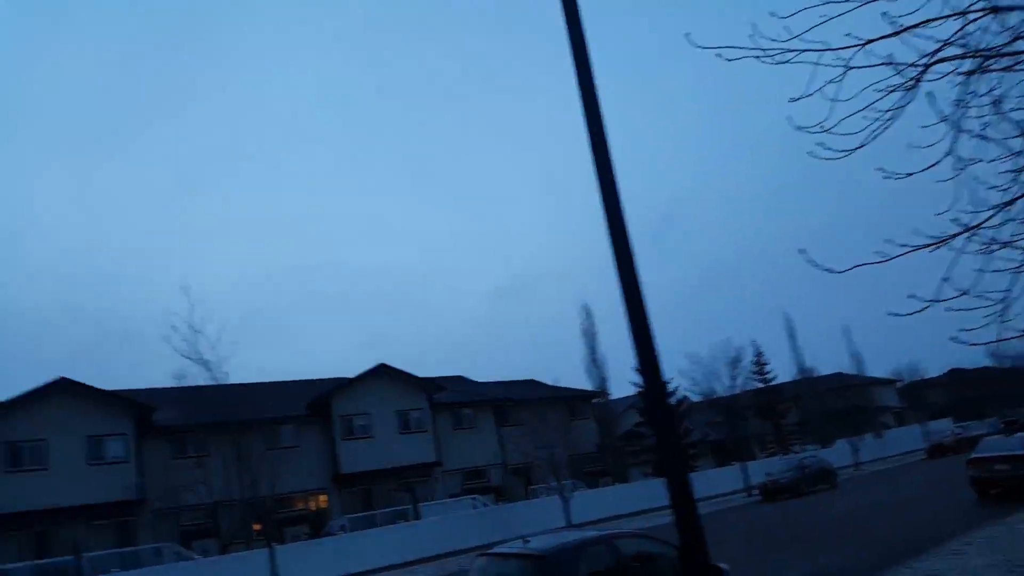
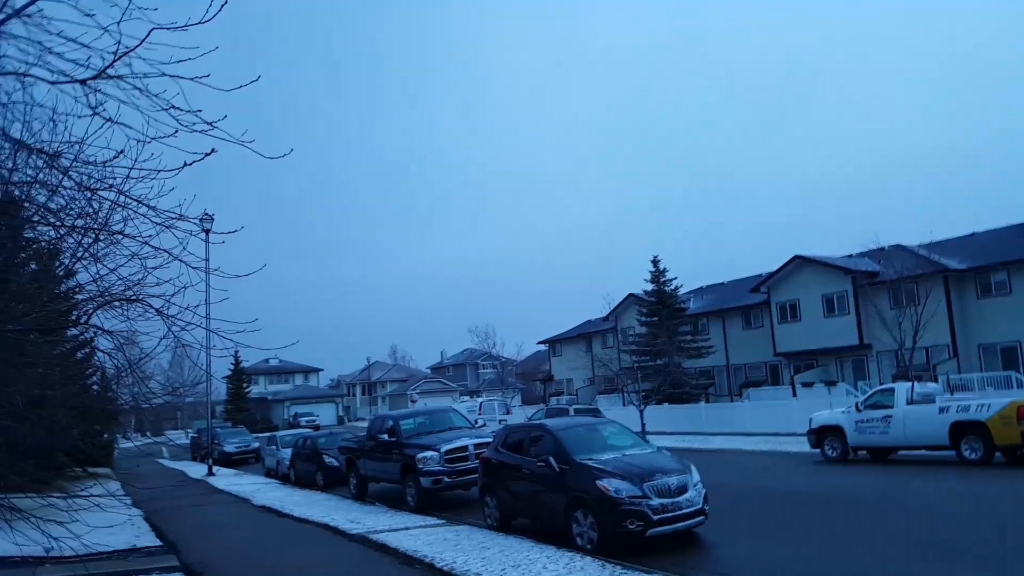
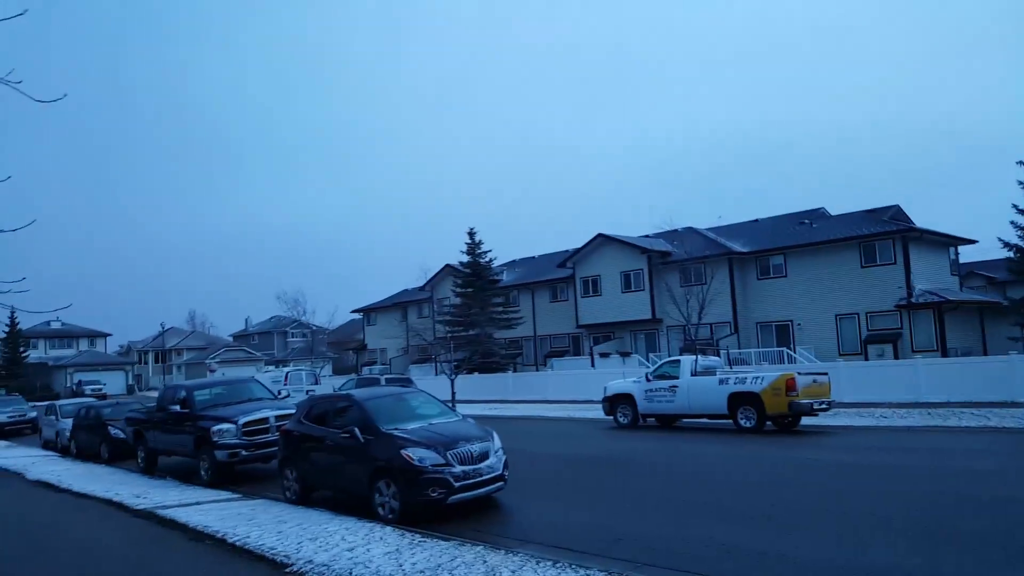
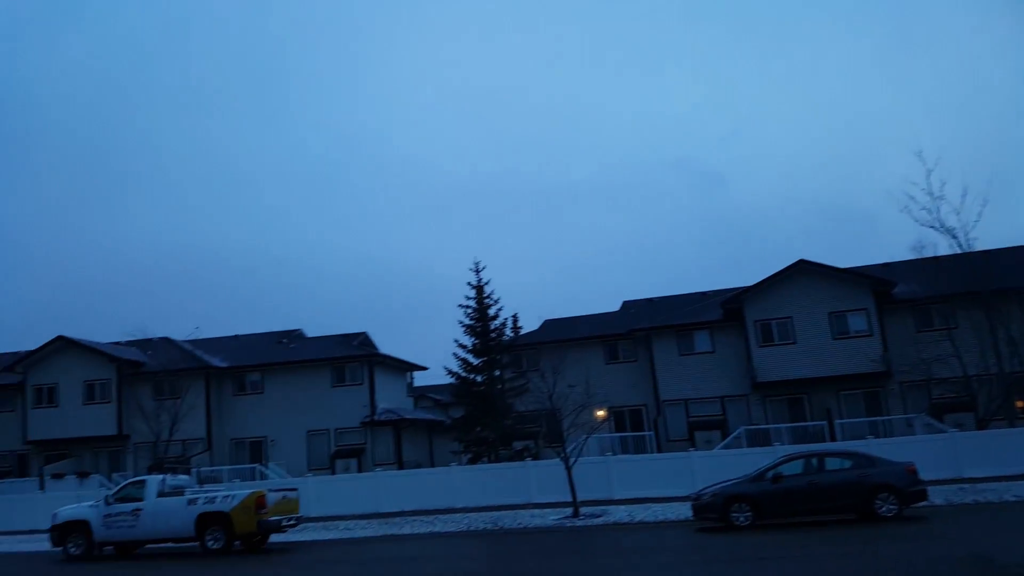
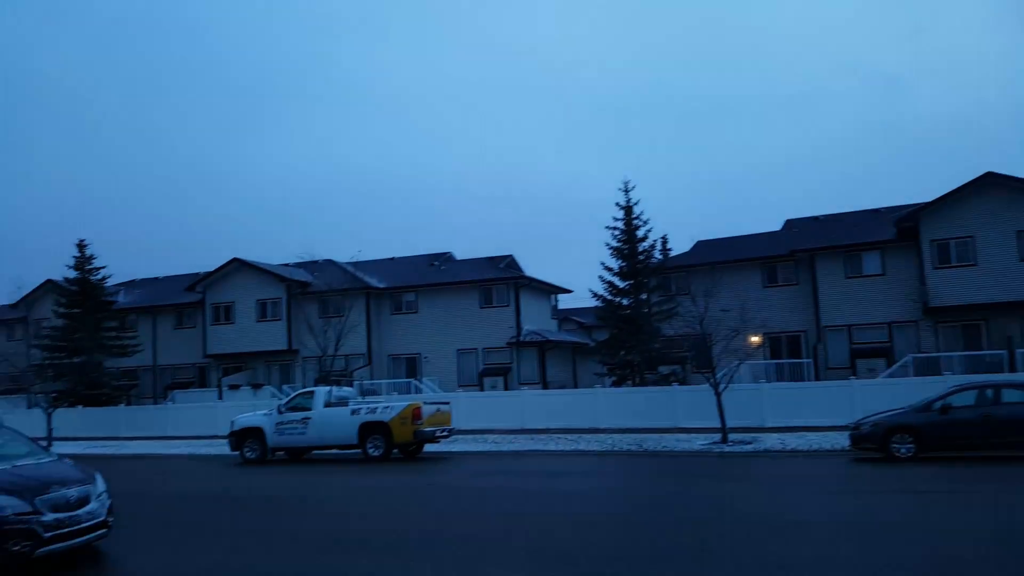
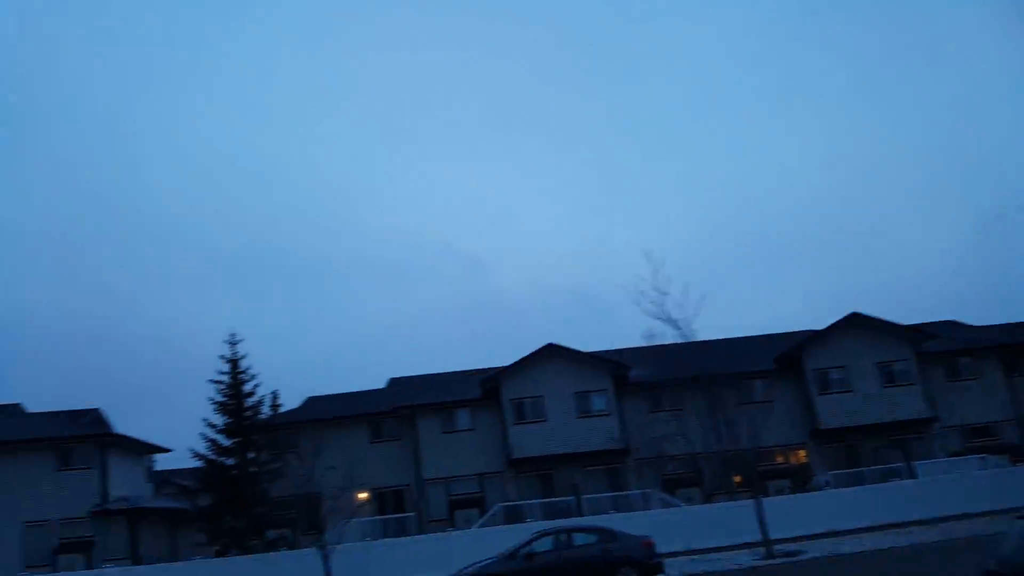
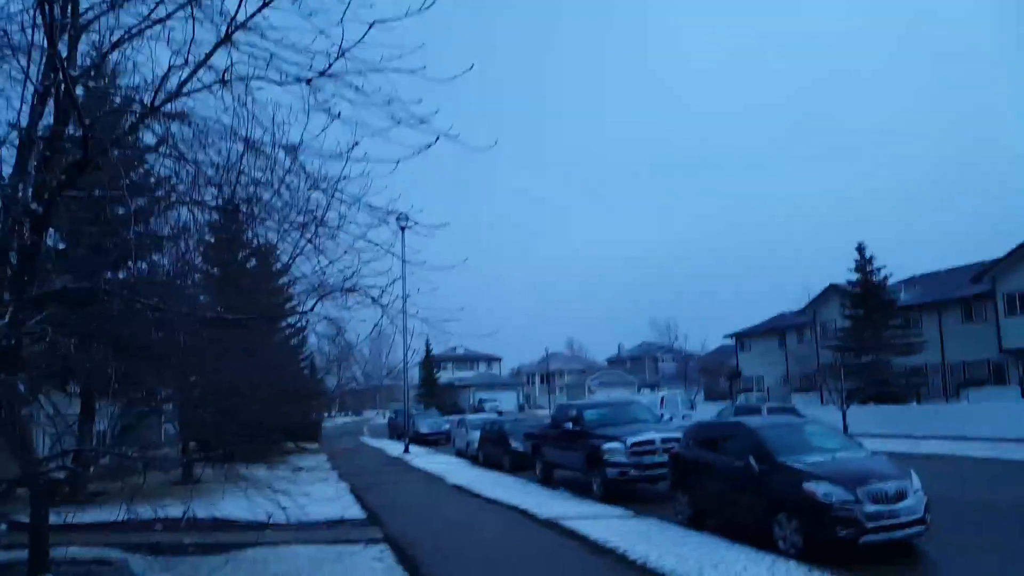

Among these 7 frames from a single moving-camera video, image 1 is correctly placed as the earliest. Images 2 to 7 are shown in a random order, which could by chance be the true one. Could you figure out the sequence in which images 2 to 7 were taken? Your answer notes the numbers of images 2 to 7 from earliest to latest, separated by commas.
6, 4, 5, 3, 2, 7
